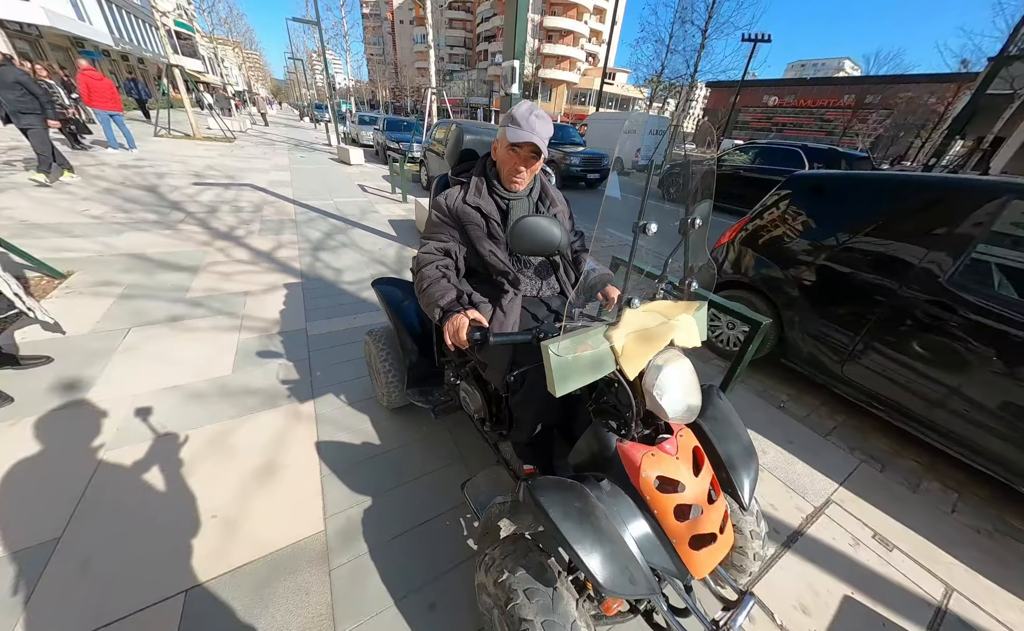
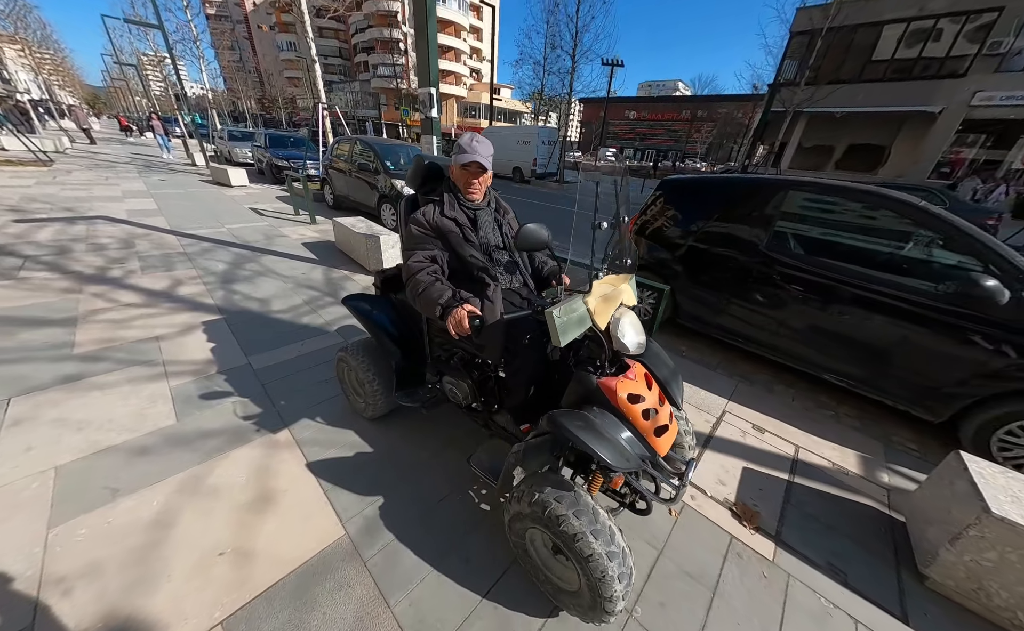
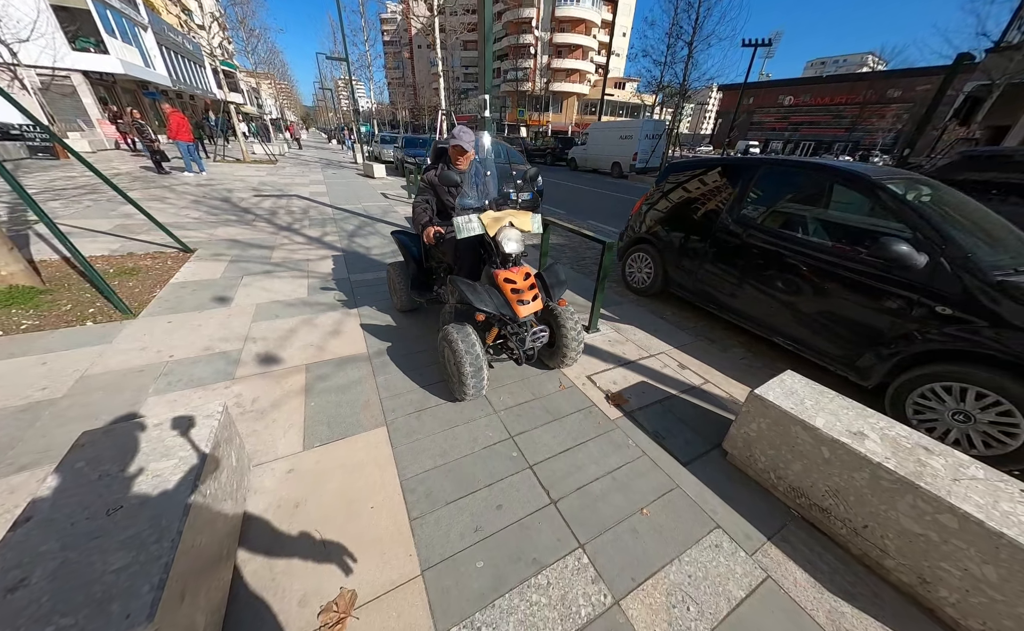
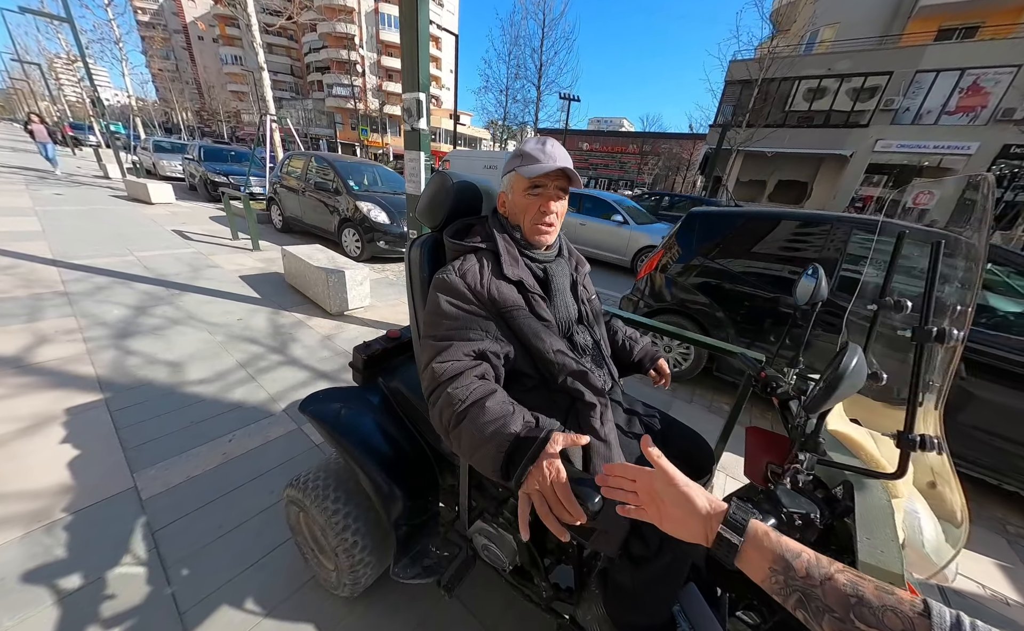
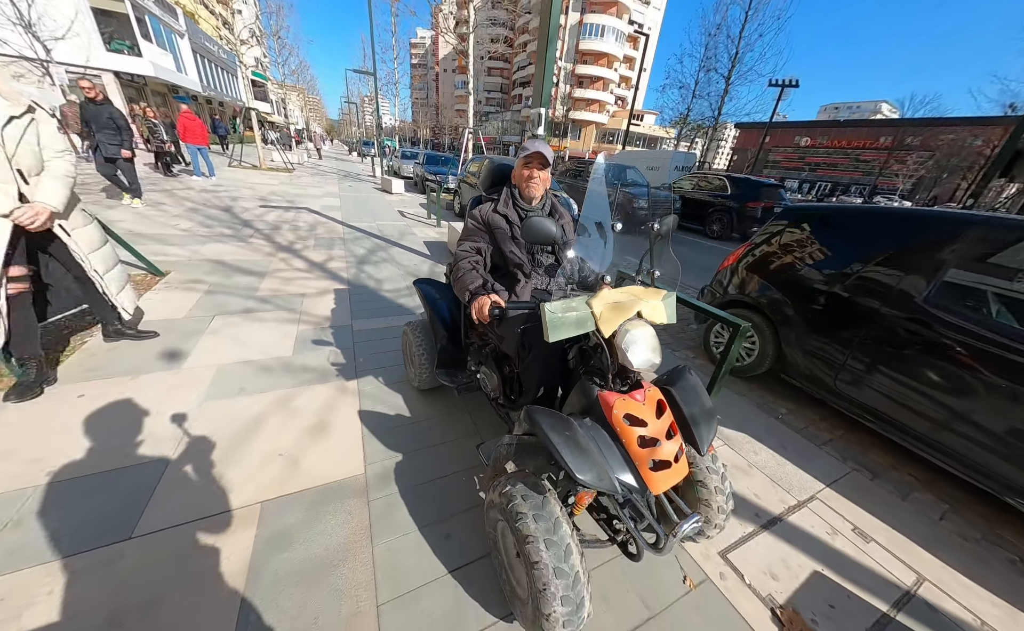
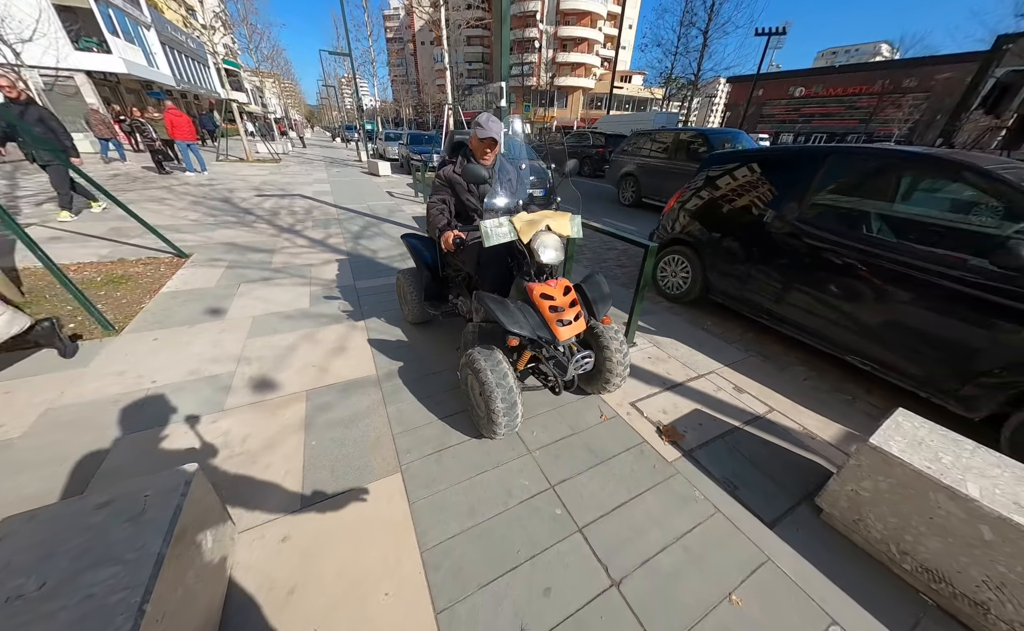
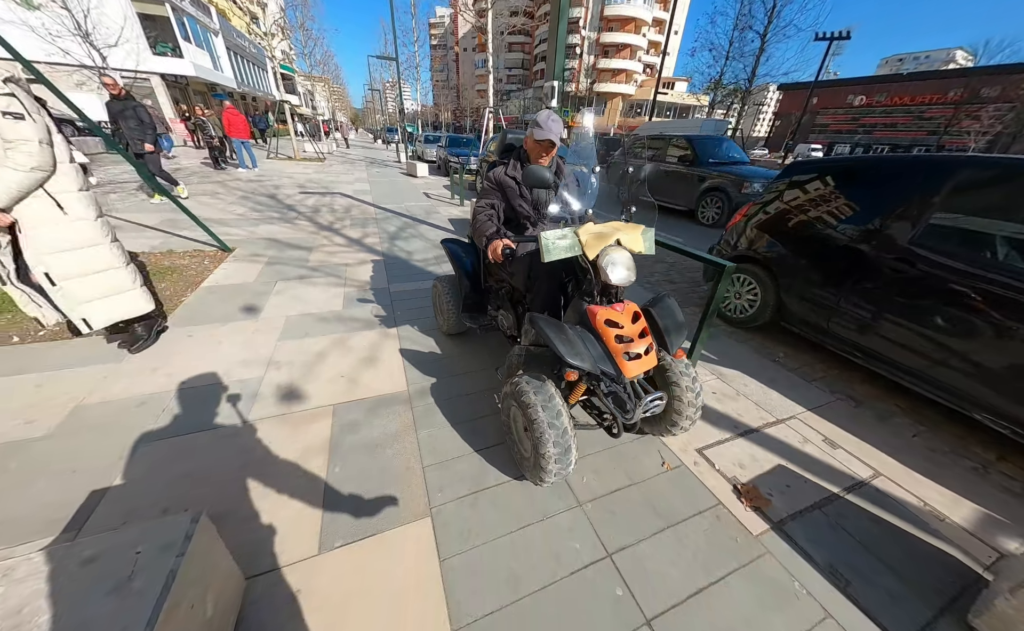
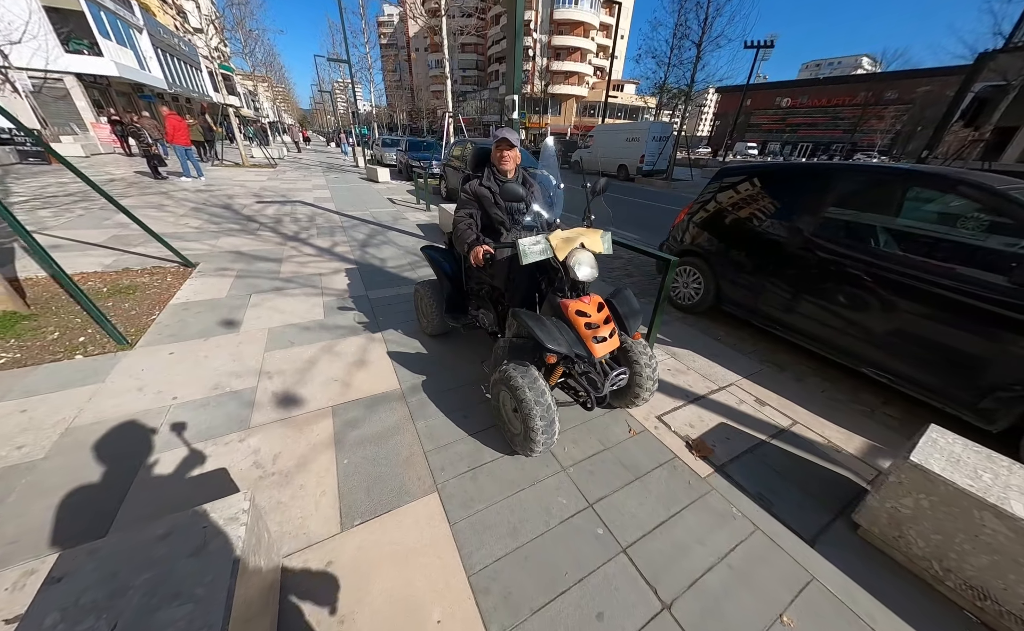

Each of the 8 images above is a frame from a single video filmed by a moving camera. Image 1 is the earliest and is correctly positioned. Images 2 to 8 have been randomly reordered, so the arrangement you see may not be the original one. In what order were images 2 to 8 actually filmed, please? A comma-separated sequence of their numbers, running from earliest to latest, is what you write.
5, 7, 6, 3, 8, 2, 4
